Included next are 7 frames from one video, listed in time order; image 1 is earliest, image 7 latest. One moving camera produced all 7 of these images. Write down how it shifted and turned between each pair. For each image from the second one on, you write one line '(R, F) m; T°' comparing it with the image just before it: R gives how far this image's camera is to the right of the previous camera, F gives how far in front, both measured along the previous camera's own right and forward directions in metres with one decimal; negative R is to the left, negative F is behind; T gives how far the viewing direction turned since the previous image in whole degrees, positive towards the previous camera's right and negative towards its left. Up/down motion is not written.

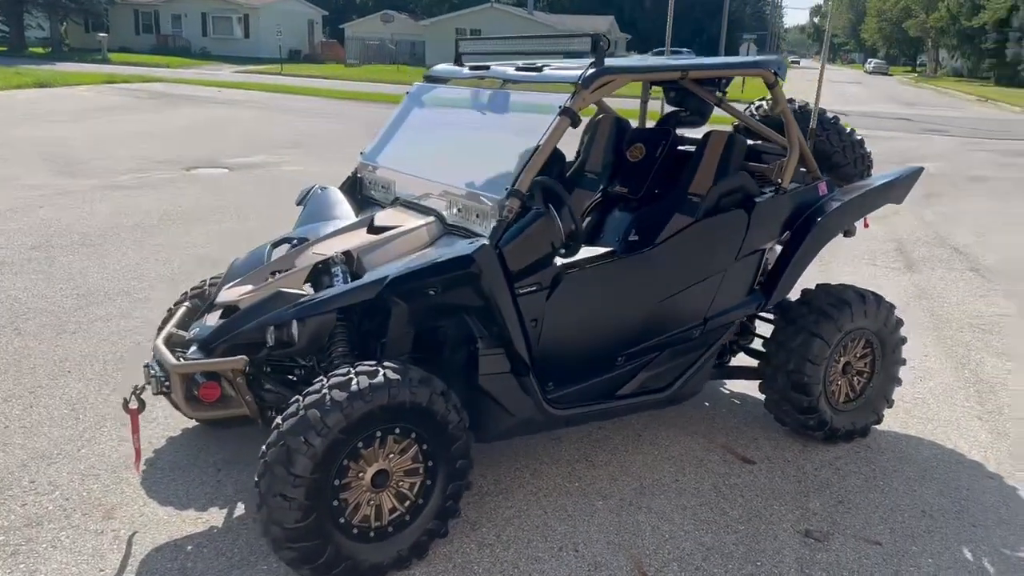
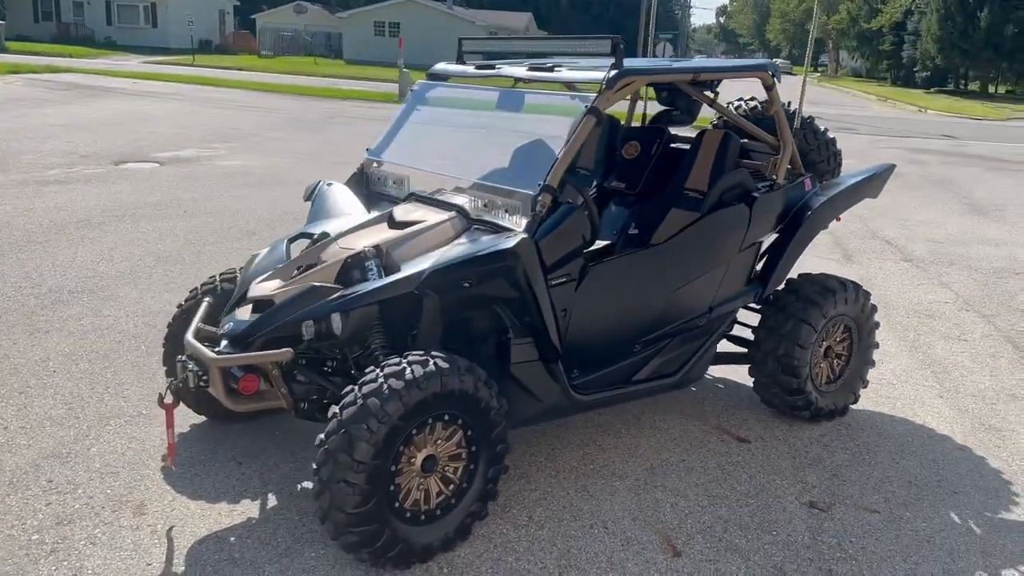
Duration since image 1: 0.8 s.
(-0.5, -0.1) m; +6°
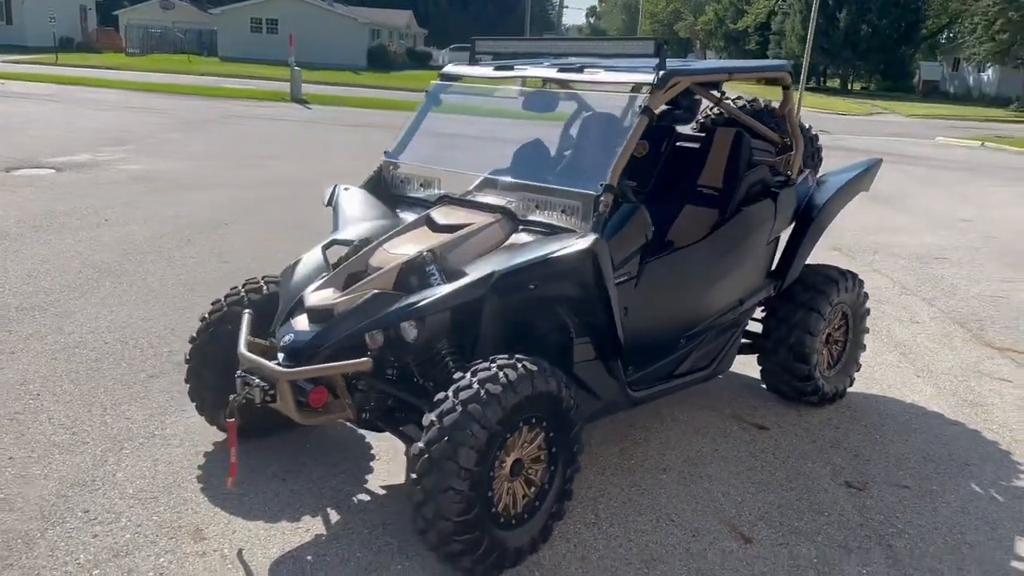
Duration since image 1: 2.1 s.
(-0.8, +0.1) m; +8°
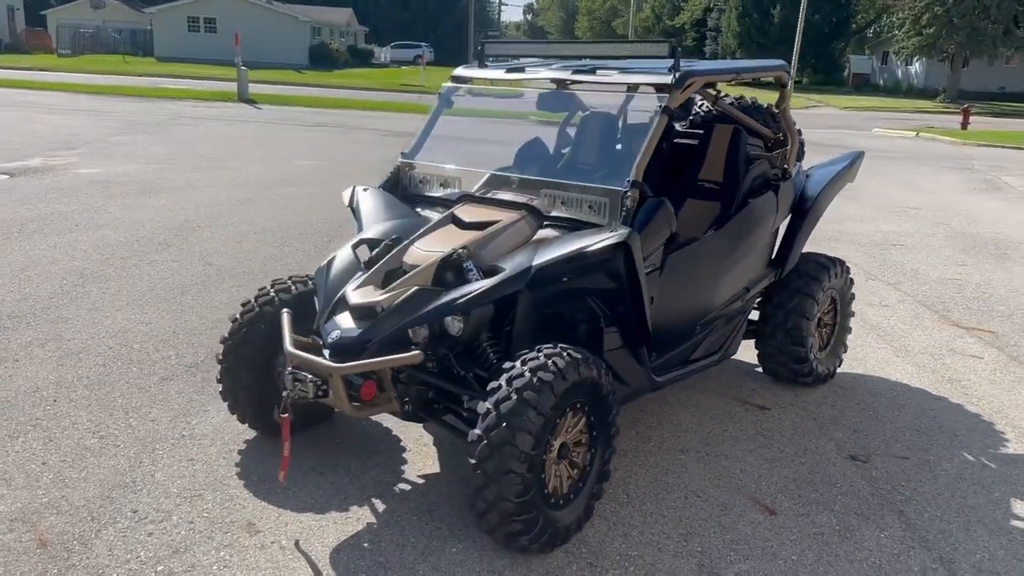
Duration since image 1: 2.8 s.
(-0.4, -0.2) m; +4°
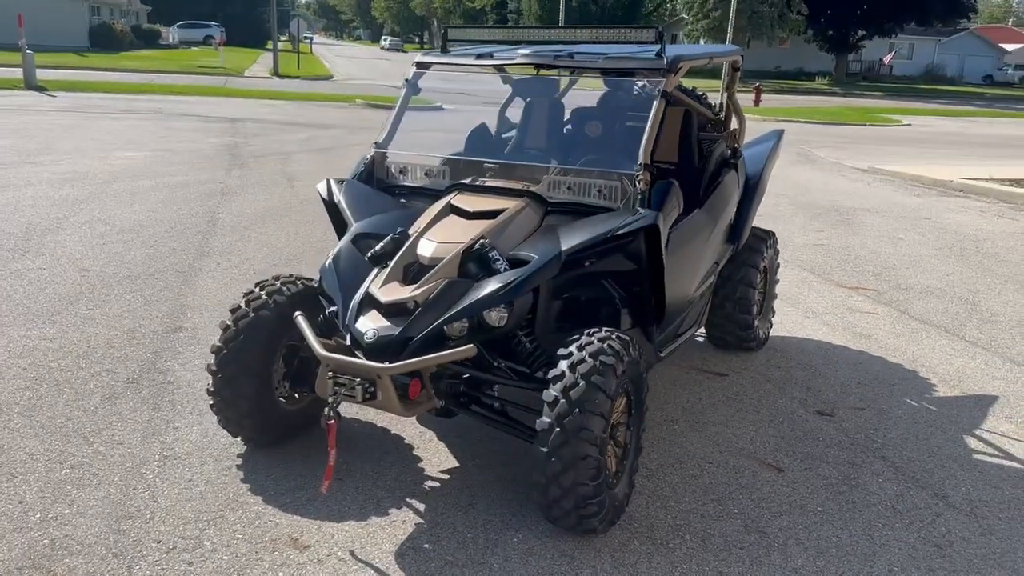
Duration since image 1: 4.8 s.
(-1.0, +0.1) m; +12°
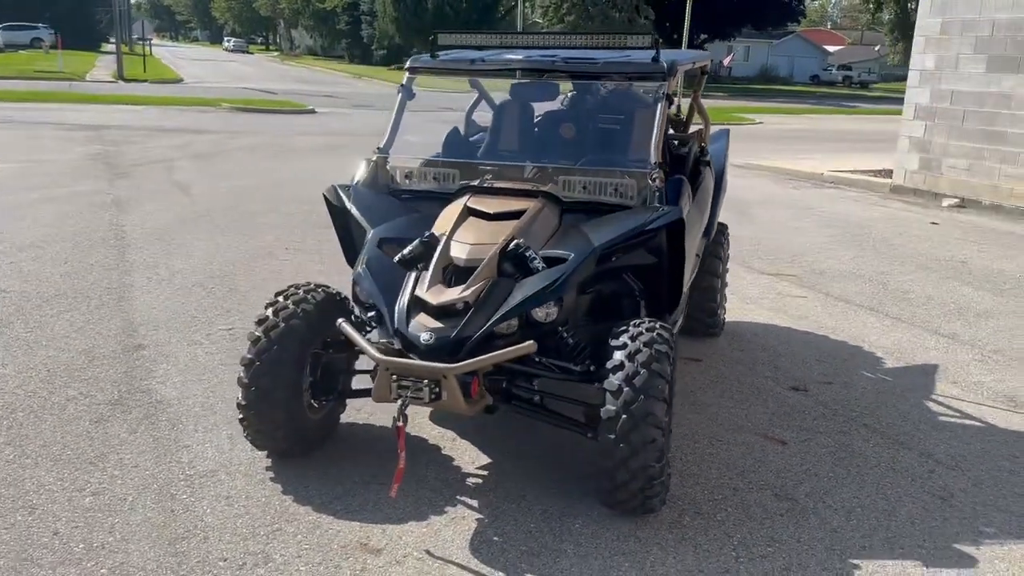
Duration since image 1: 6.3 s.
(-0.9, -0.1) m; +9°
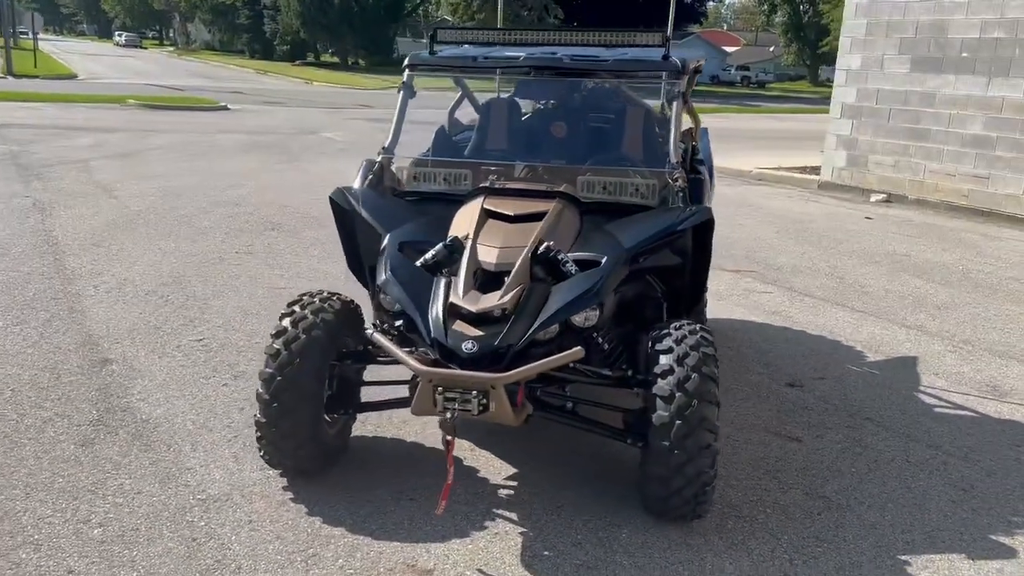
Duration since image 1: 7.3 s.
(-0.6, +0.2) m; +6°
